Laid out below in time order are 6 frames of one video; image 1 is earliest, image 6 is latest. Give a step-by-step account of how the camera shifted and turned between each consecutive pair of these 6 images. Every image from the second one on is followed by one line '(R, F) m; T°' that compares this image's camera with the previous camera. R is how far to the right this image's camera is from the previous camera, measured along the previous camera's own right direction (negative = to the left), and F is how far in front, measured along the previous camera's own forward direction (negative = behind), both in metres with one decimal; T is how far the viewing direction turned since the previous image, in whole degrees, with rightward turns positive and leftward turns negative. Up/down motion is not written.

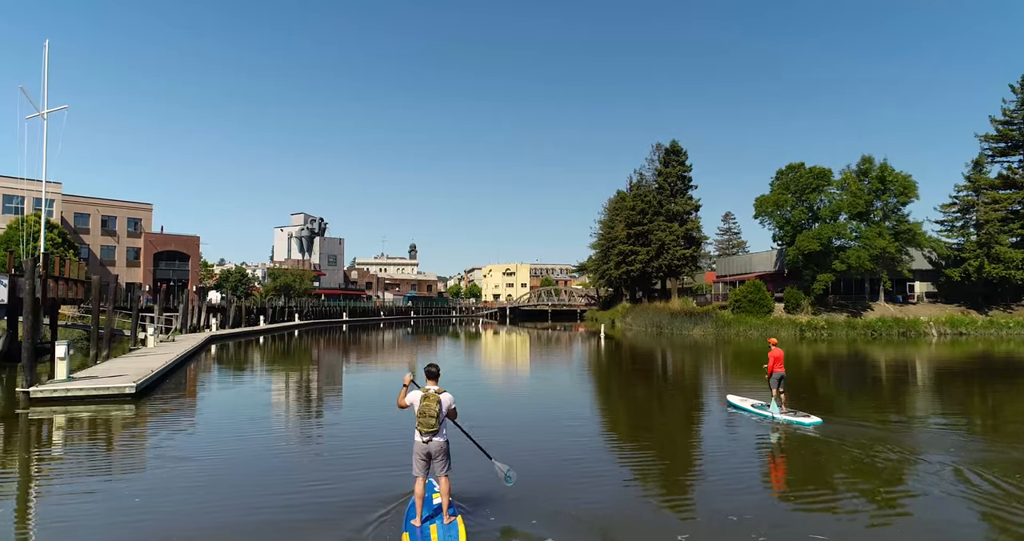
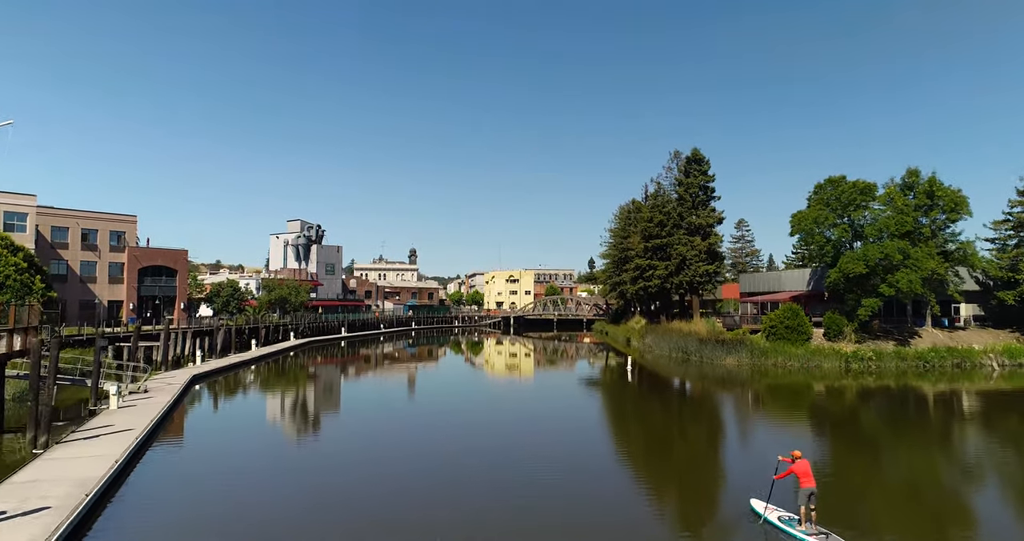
(-0.9, +3.2) m; 0°
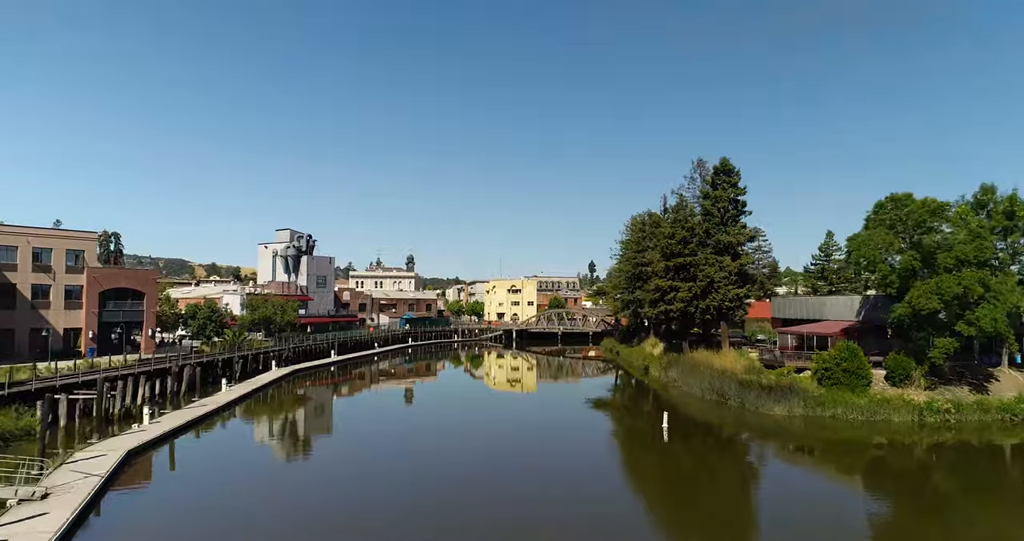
(-0.6, +4.9) m; 0°
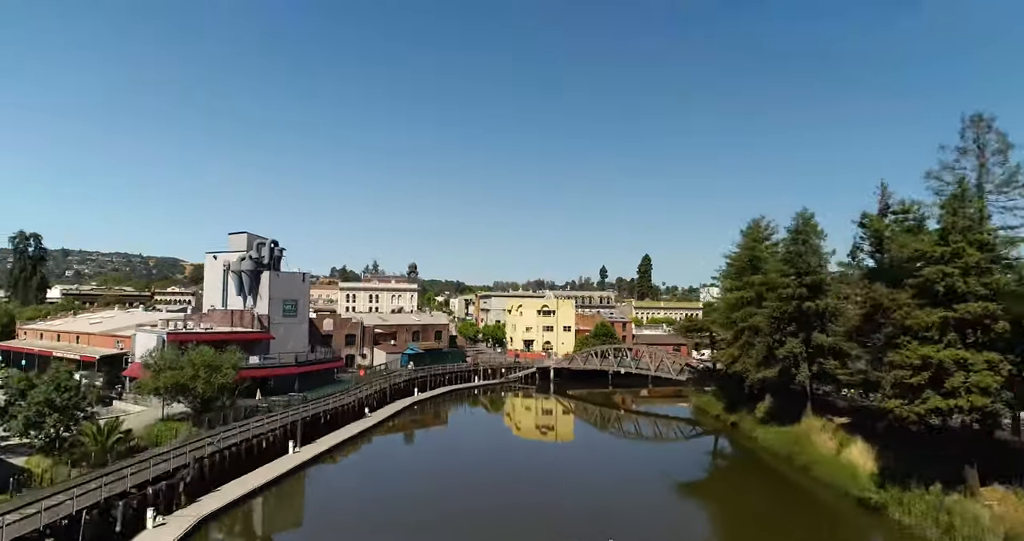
(-4.4, +22.2) m; 0°
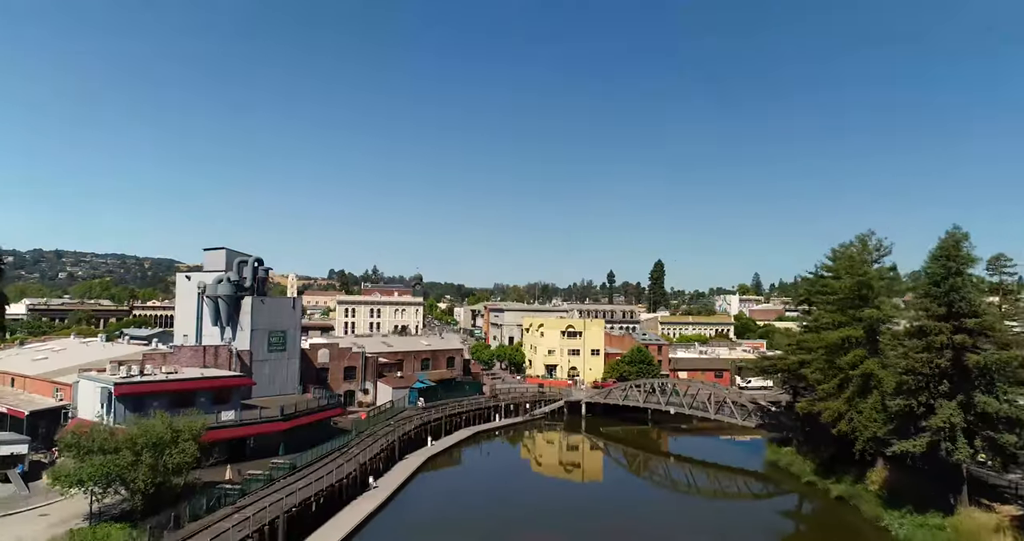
(-2.5, +9.2) m; 0°
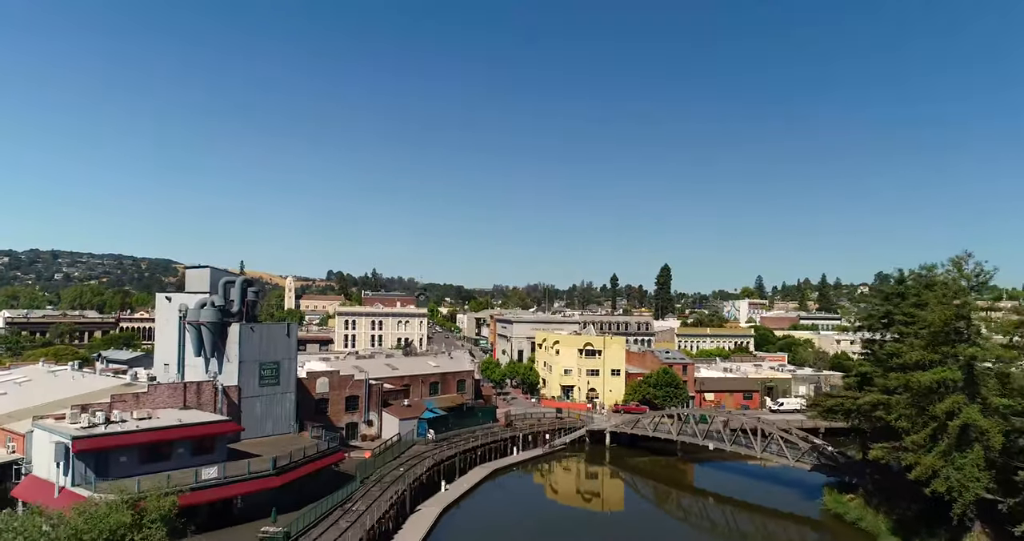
(-1.6, +5.3) m; 0°
